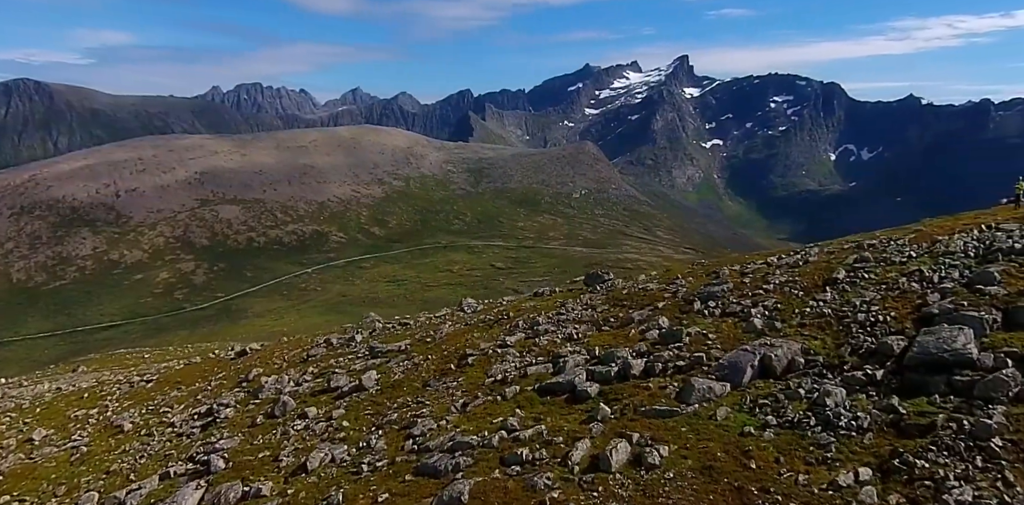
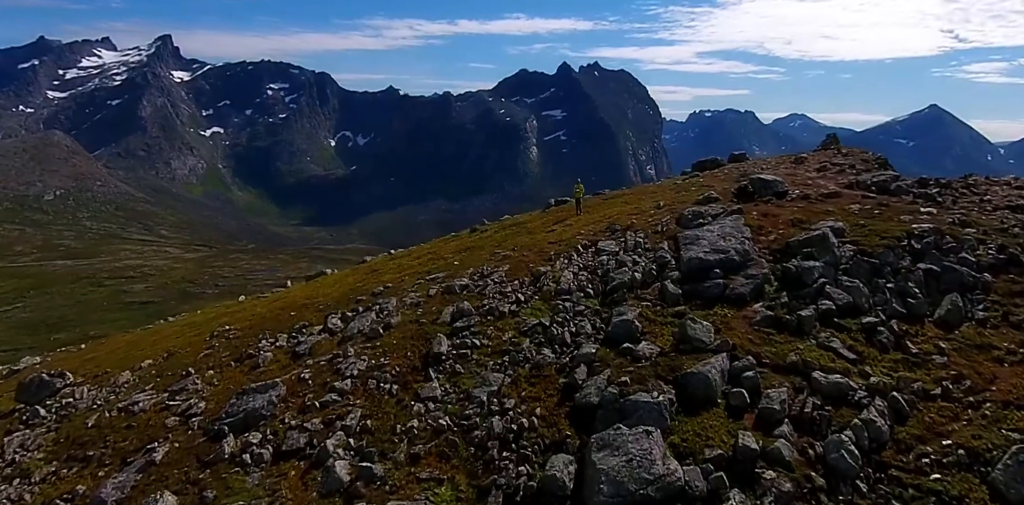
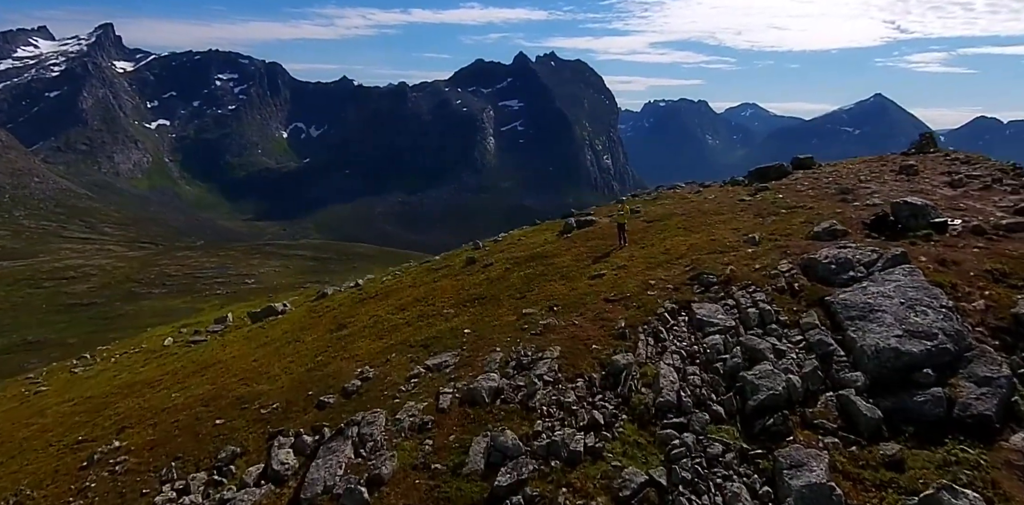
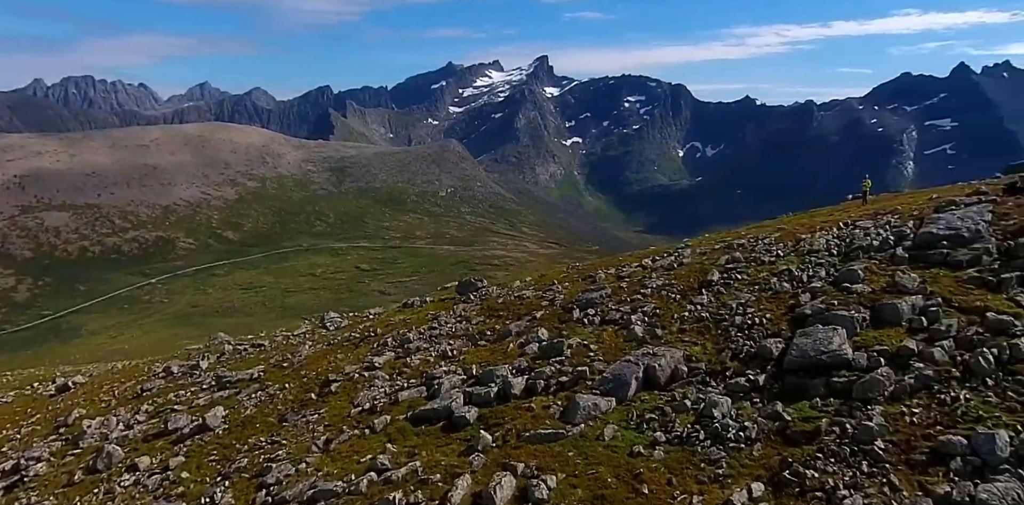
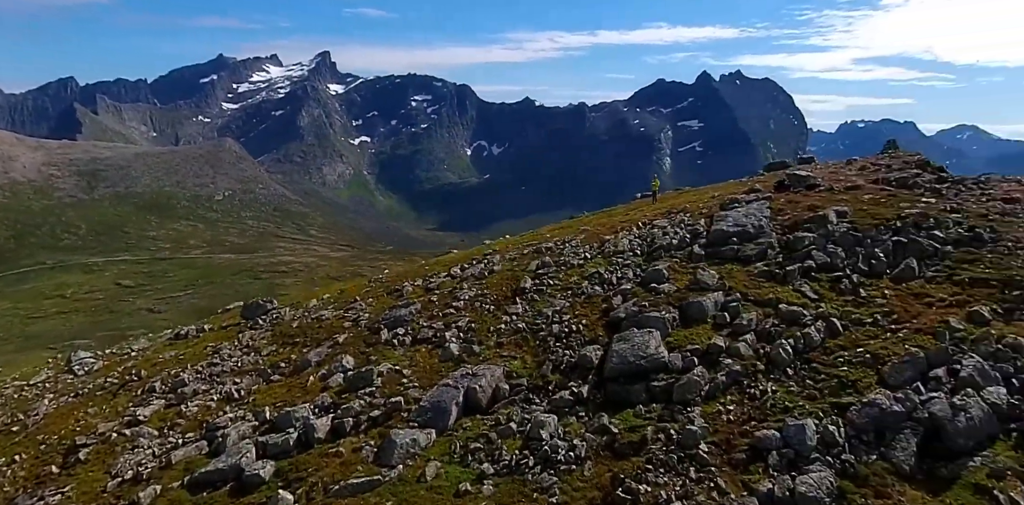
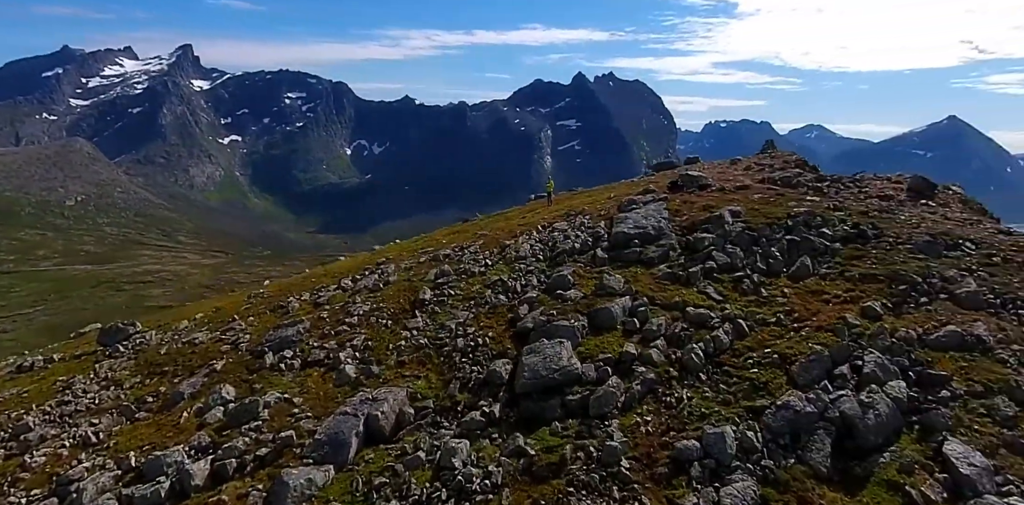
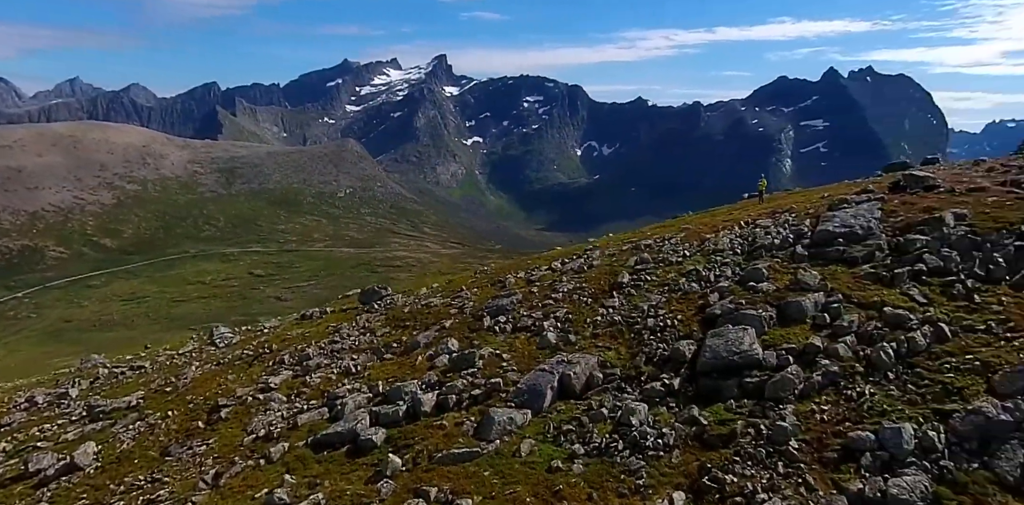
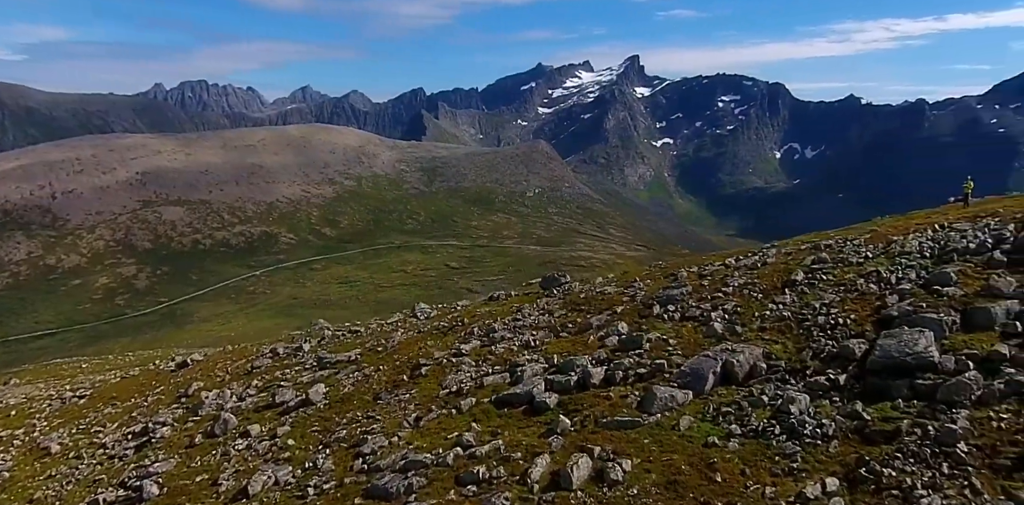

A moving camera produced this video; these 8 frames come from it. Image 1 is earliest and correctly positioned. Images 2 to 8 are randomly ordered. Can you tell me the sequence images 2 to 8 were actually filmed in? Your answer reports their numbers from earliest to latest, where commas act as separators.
8, 4, 7, 5, 6, 2, 3
